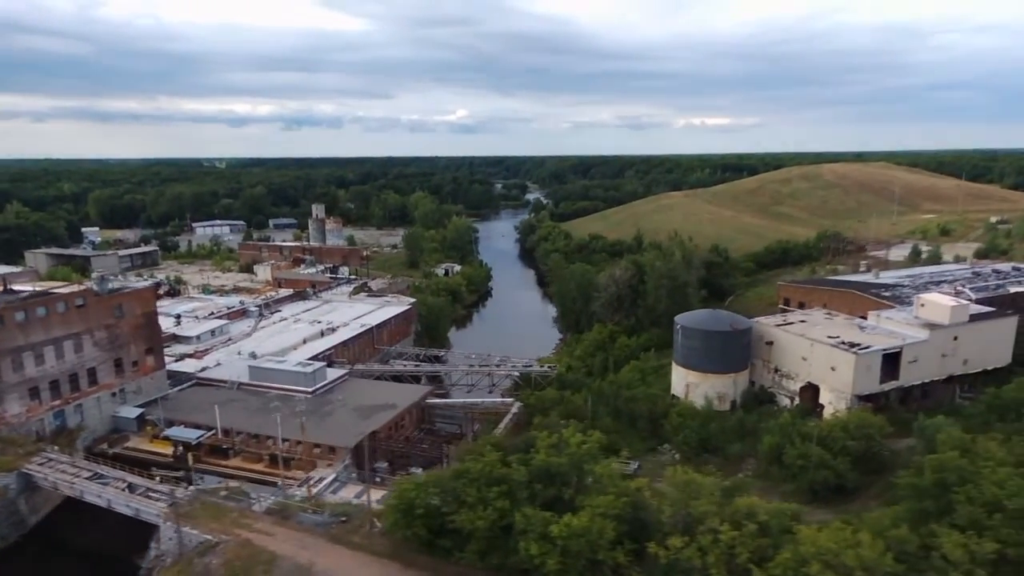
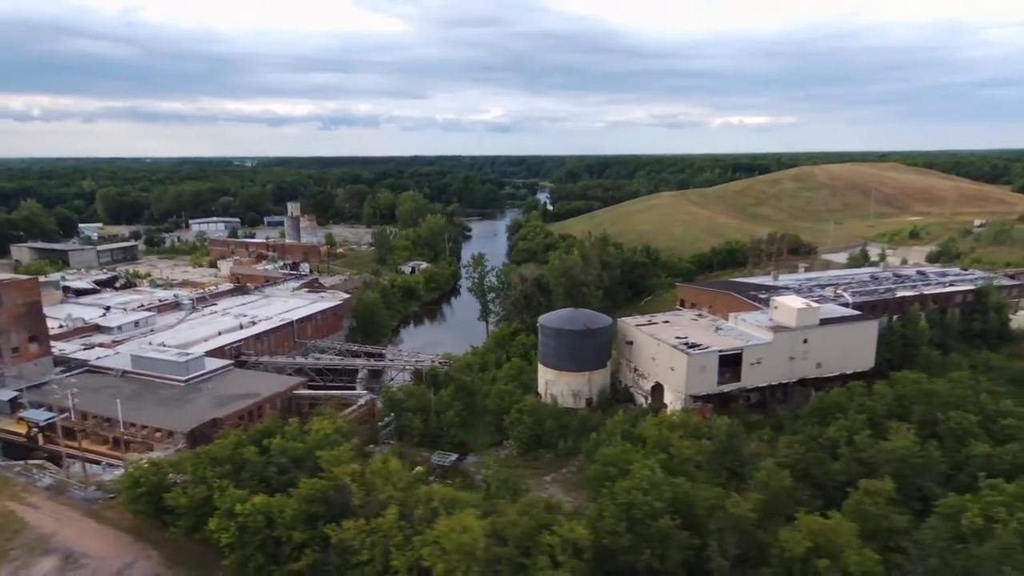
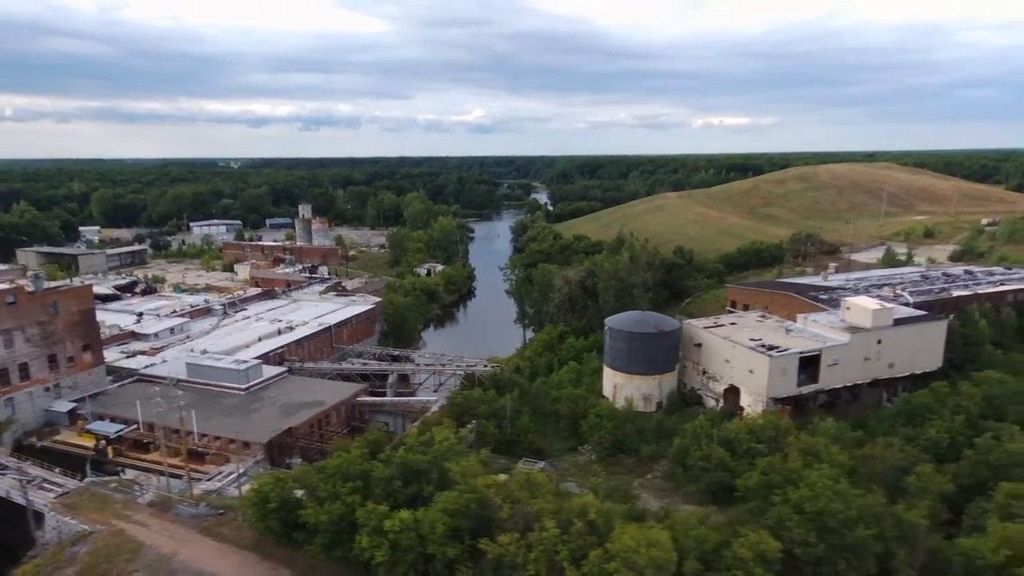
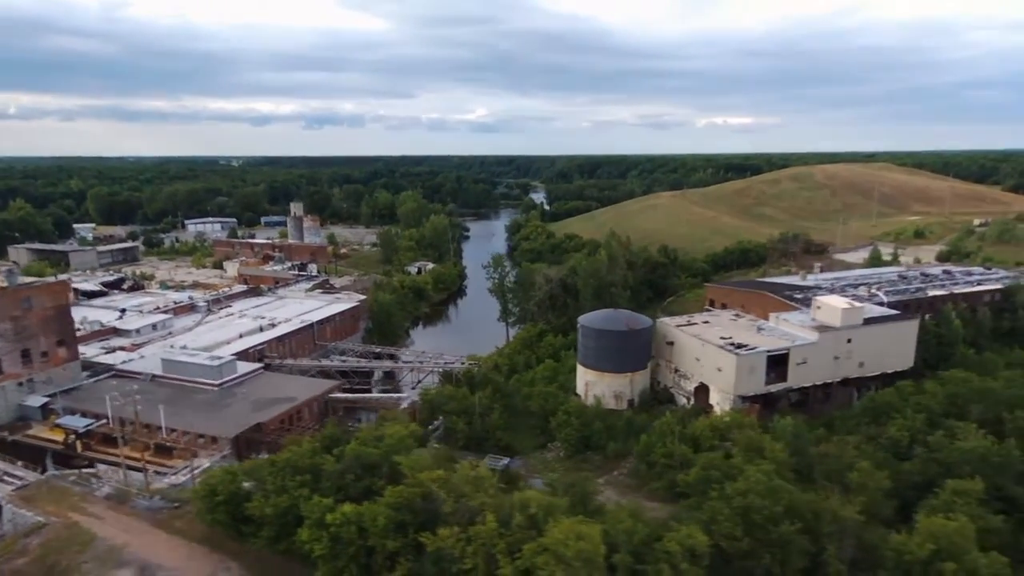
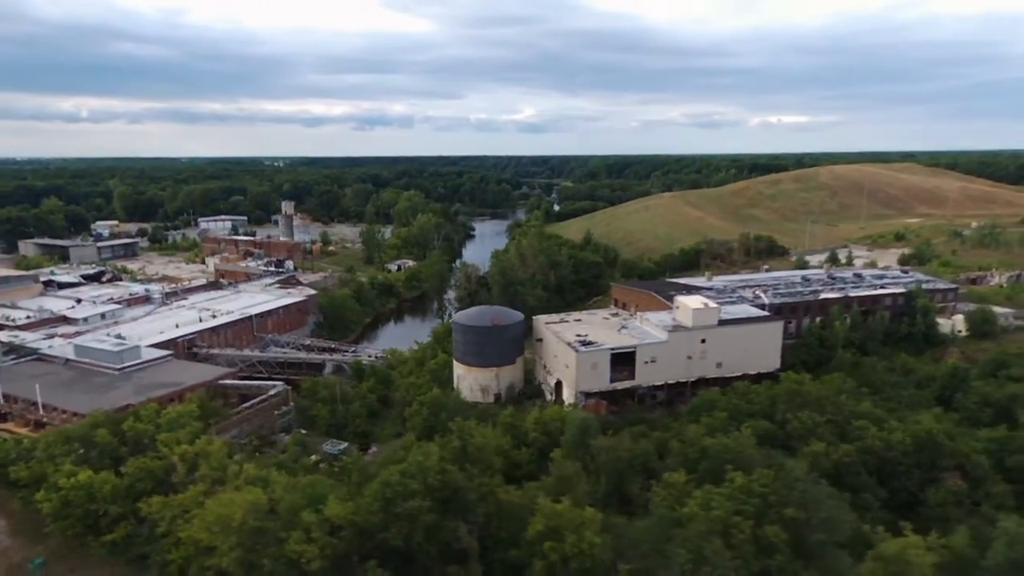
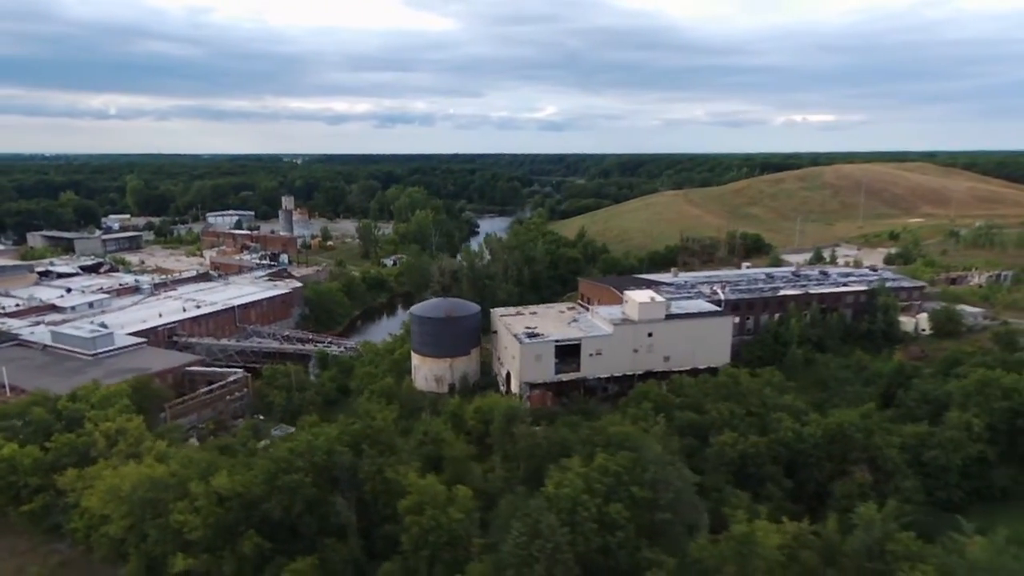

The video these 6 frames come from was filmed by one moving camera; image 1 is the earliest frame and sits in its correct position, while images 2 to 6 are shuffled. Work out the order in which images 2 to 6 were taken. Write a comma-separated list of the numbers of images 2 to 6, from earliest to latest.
3, 4, 2, 5, 6
